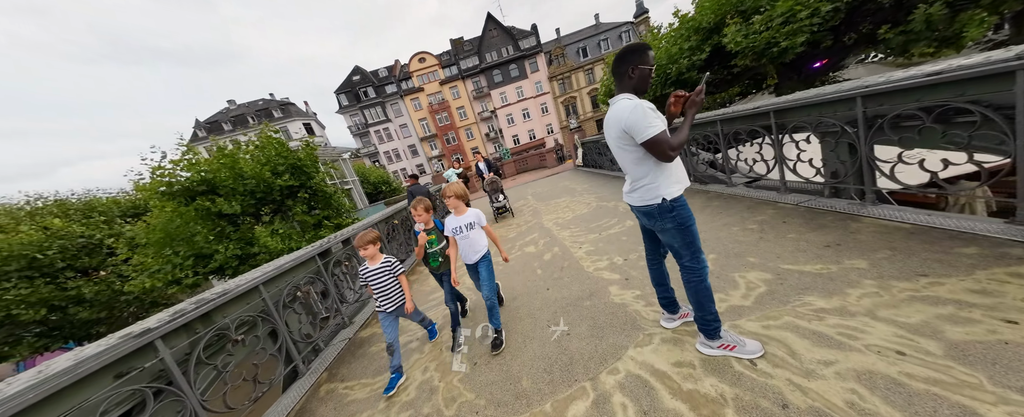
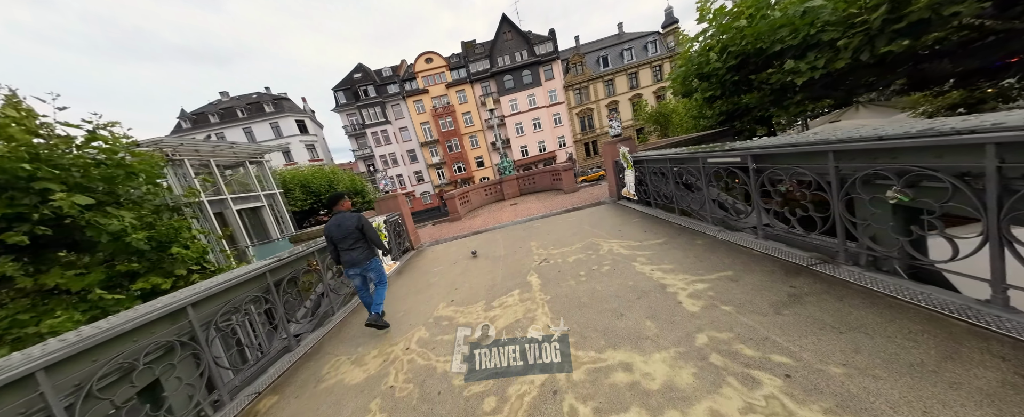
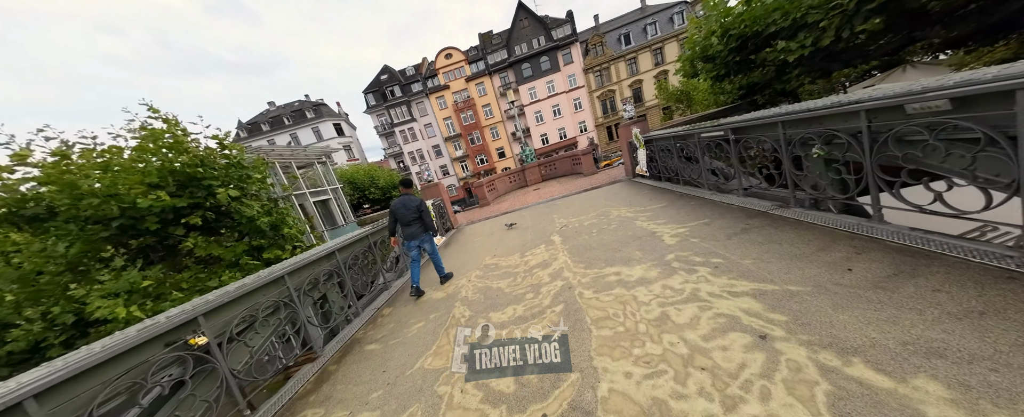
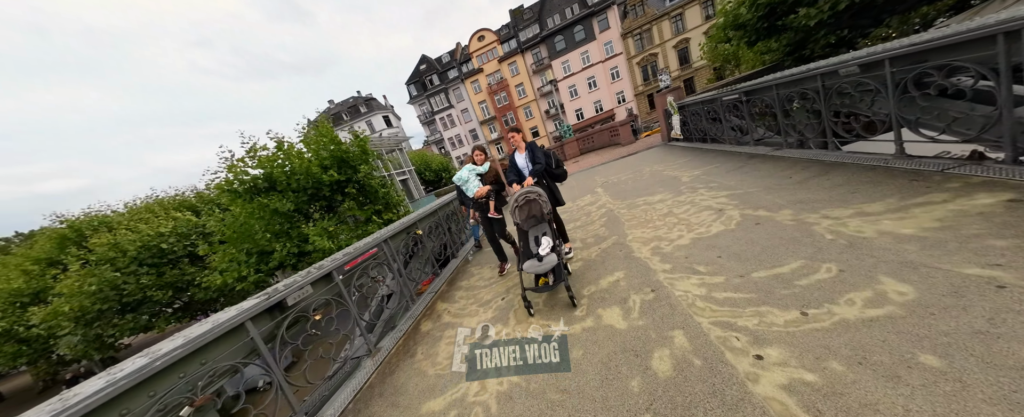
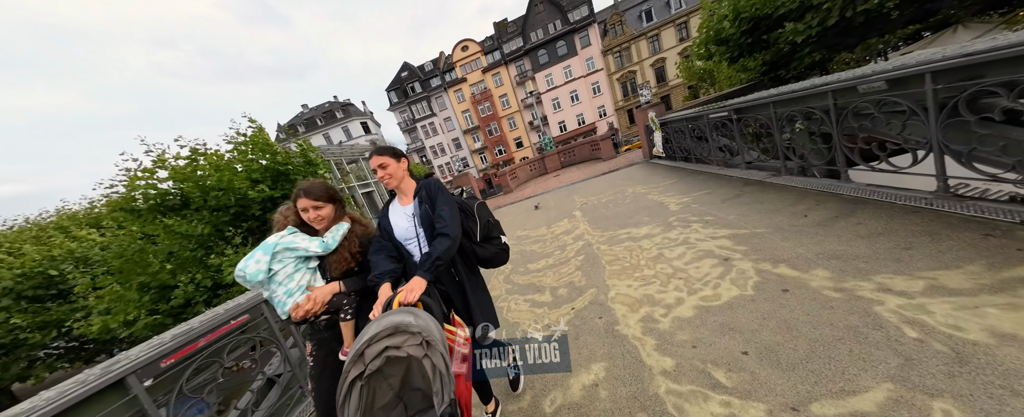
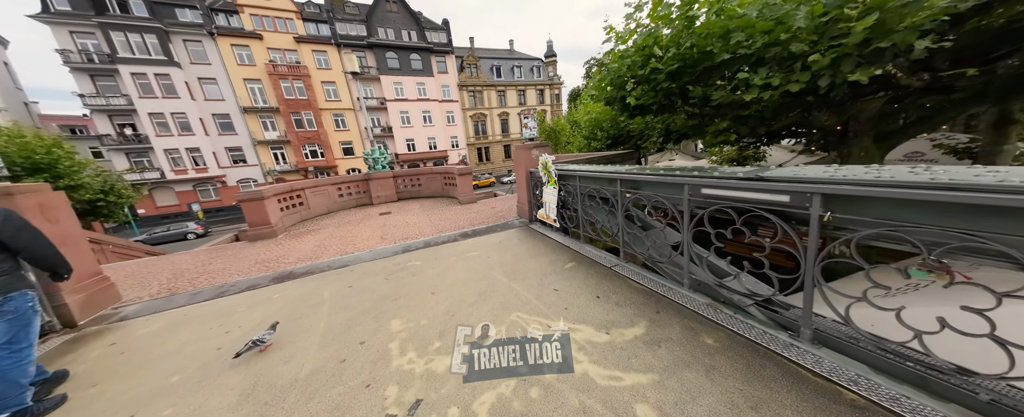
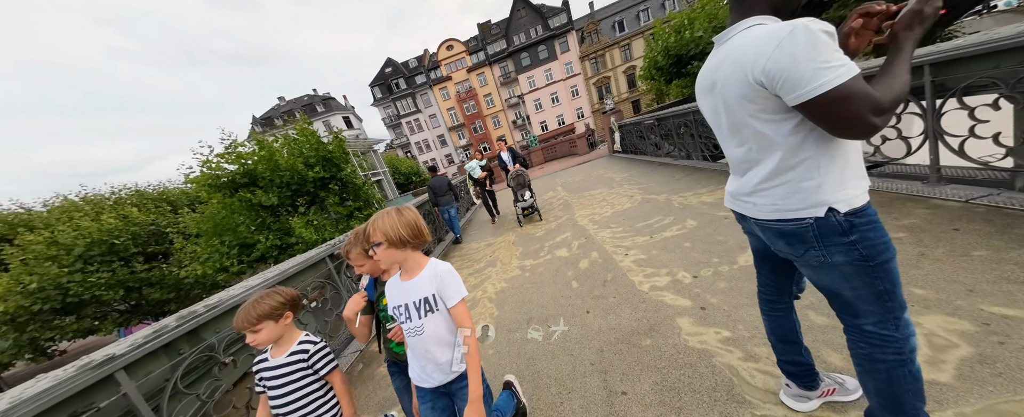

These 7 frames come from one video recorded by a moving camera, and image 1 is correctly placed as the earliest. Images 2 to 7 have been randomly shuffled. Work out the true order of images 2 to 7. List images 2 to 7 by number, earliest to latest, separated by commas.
7, 4, 5, 3, 2, 6
